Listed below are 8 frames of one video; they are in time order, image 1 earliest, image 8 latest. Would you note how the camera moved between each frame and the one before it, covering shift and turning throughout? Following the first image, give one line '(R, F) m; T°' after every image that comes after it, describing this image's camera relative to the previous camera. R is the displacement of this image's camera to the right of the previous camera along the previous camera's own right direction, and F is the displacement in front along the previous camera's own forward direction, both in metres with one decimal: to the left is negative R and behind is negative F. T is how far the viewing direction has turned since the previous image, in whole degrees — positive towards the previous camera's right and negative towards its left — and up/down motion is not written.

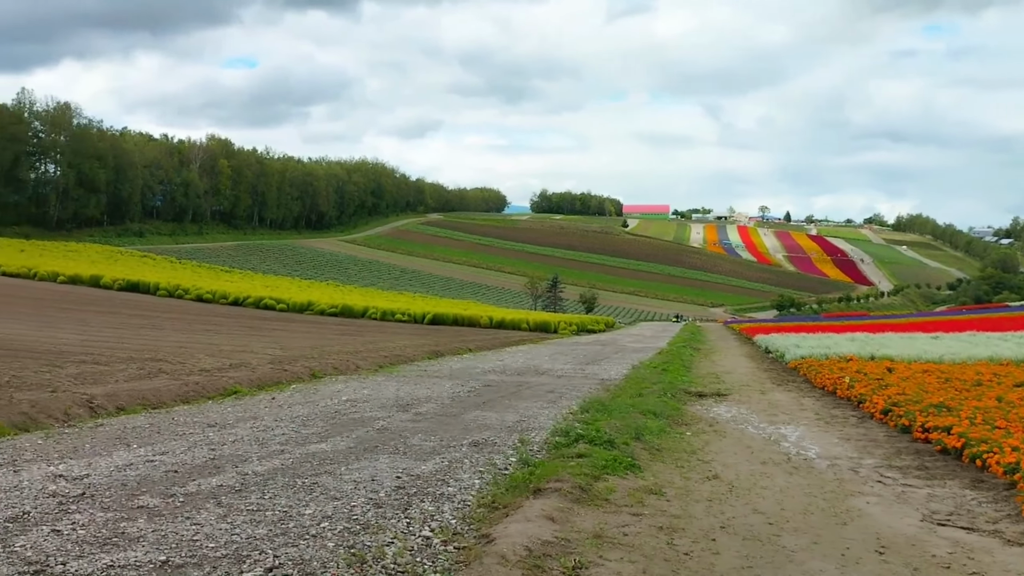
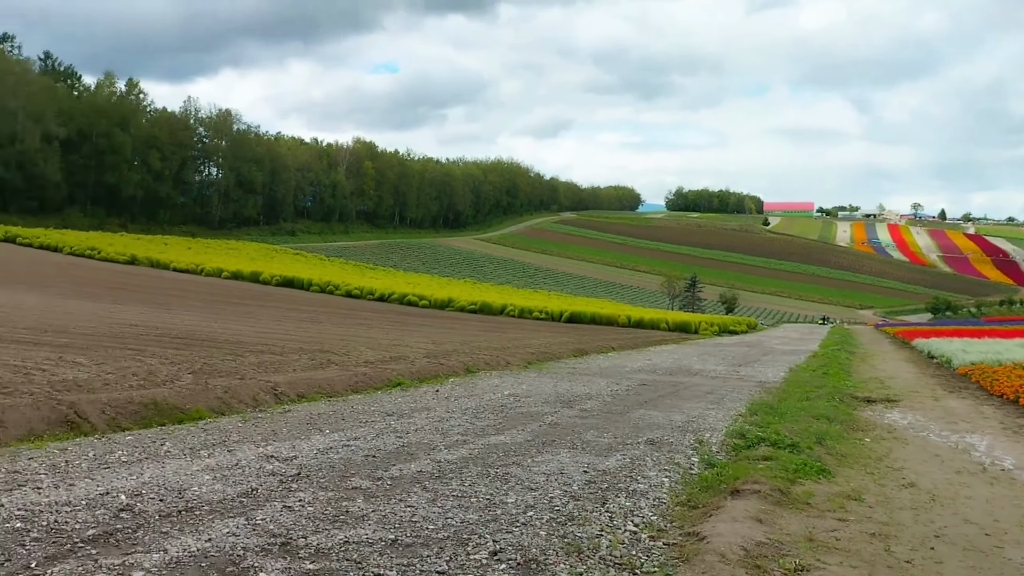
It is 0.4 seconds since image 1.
(-0.4, -0.1) m; -9°
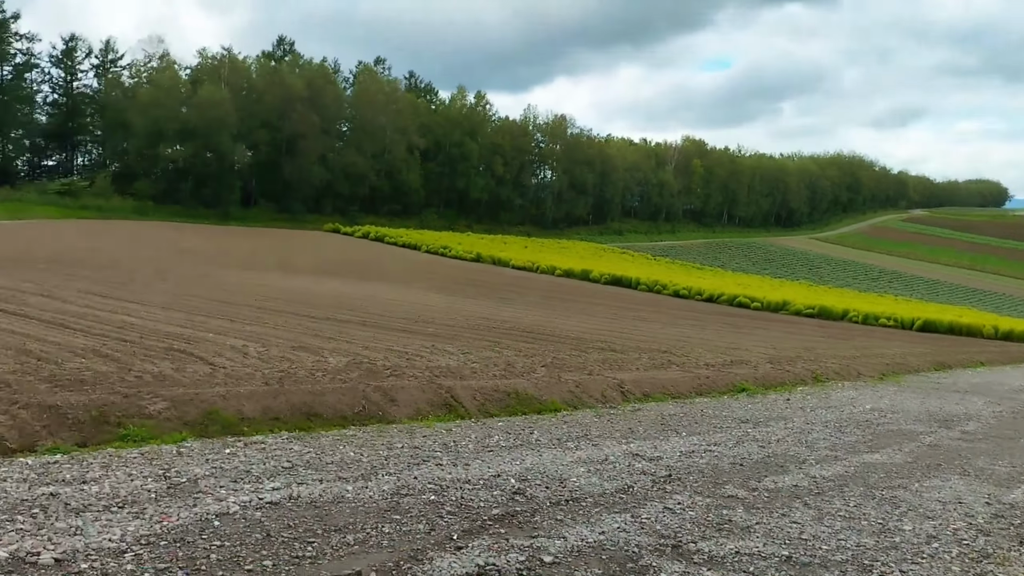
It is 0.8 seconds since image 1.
(-0.3, 0.0) m; -21°
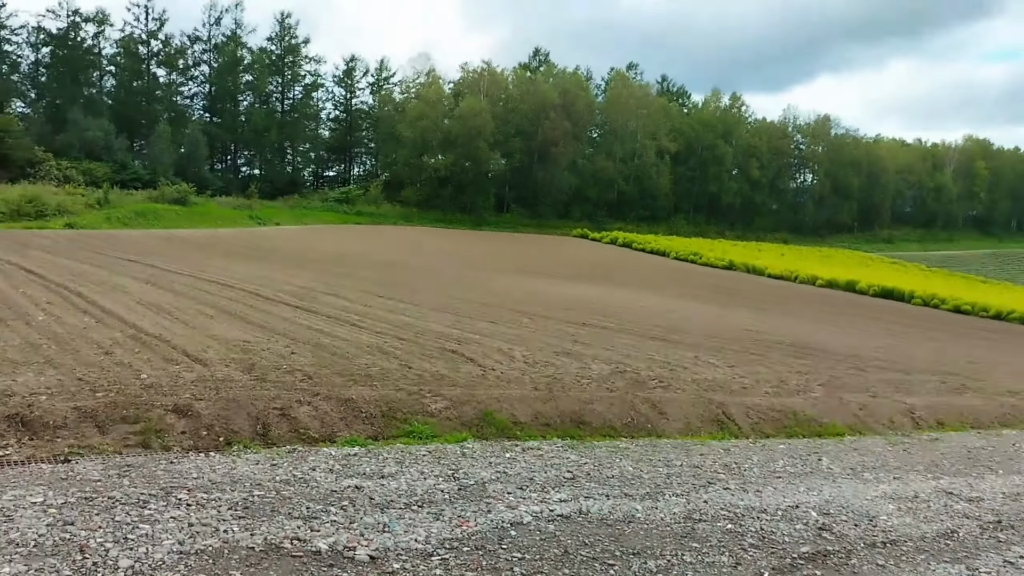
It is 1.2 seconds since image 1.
(-0.3, +0.2) m; -16°
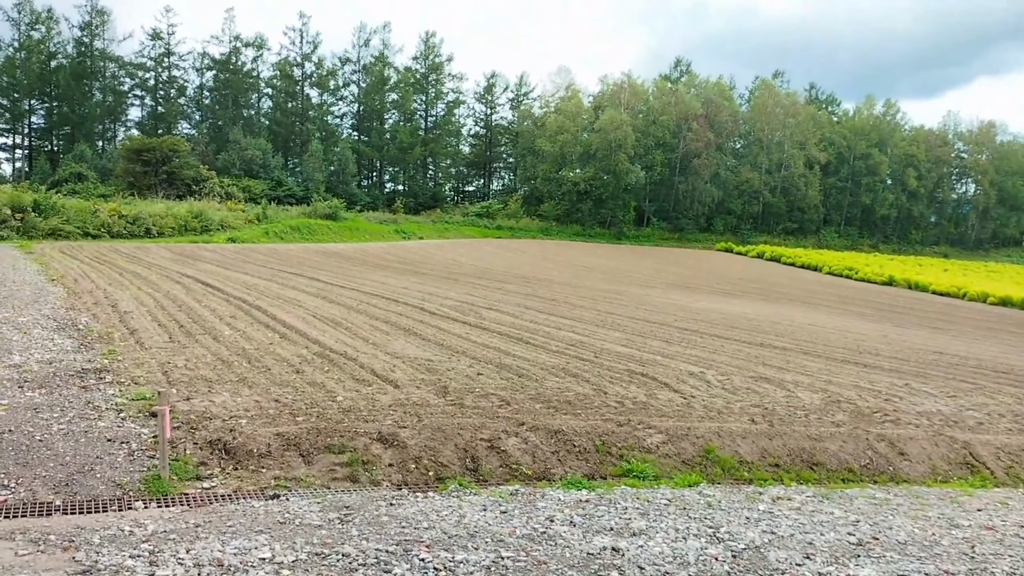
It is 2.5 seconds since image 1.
(-0.7, +0.7) m; -9°
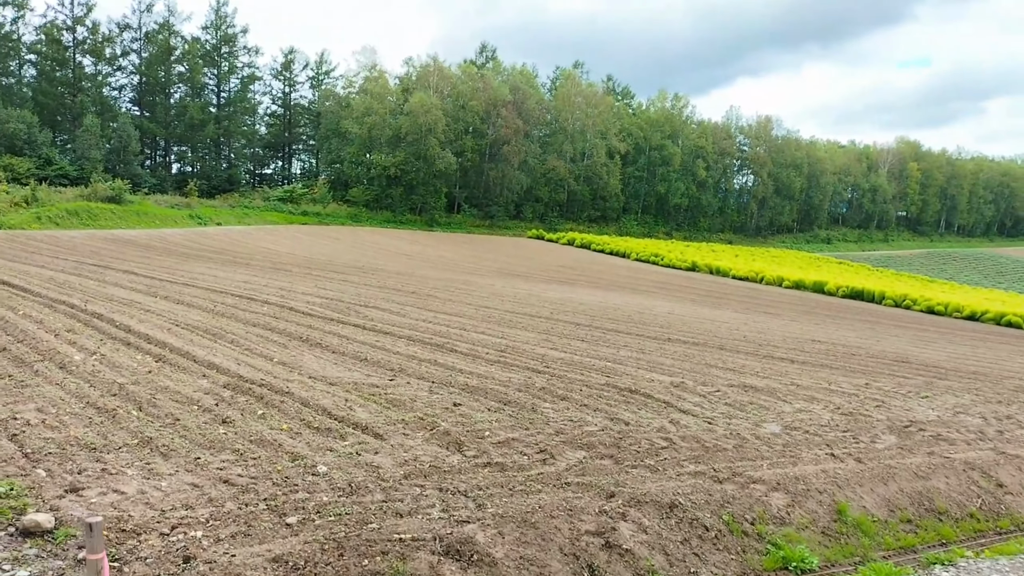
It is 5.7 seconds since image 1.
(-1.5, +2.4) m; +13°
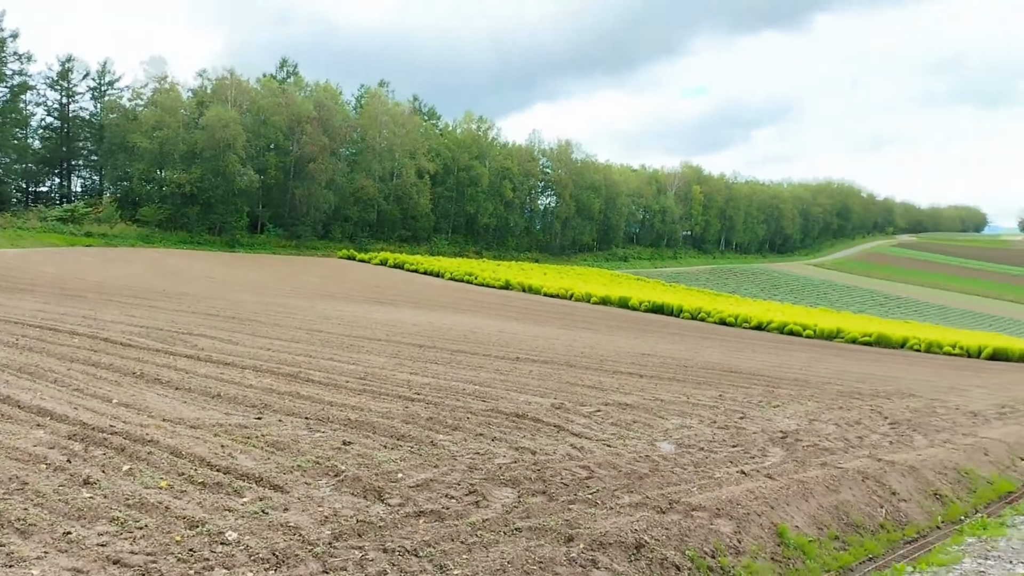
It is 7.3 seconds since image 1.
(-0.6, +0.6) m; +13°
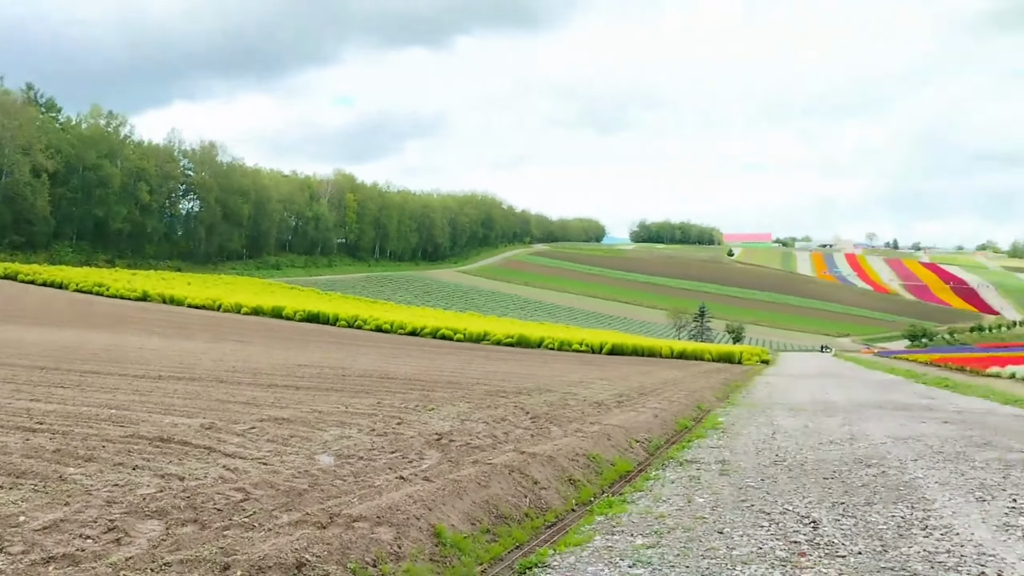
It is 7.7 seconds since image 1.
(0.0, 0.0) m; +23°
